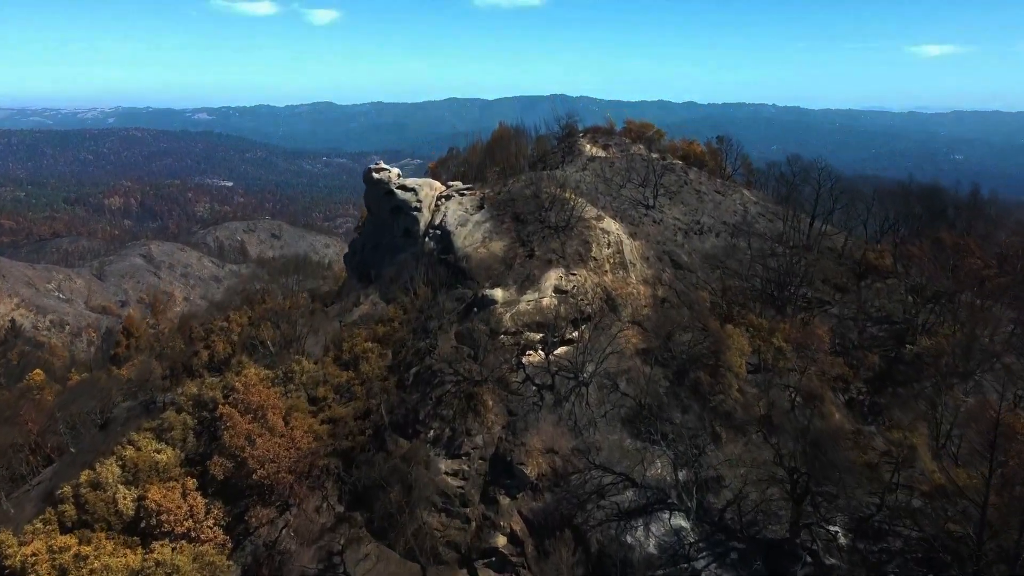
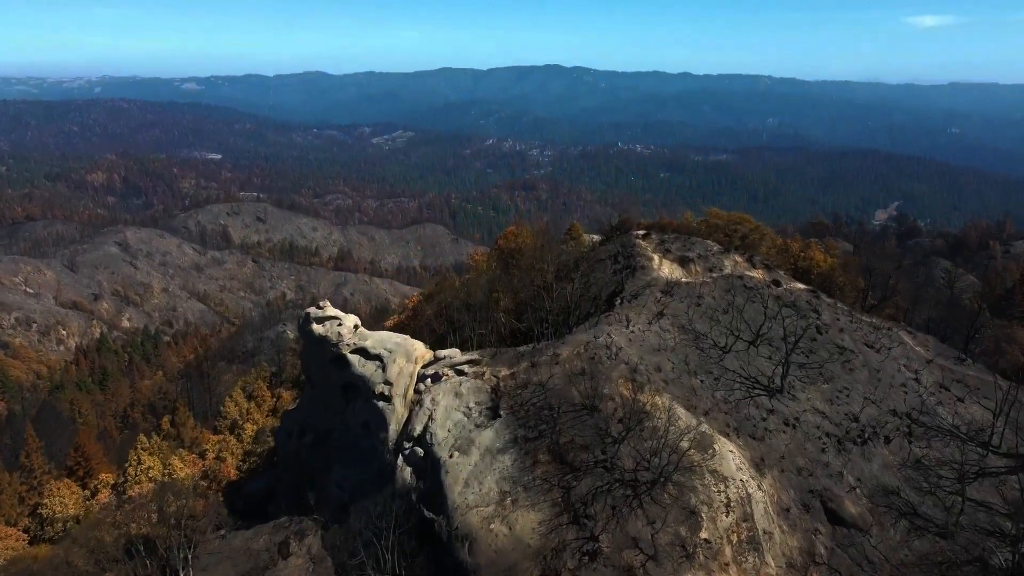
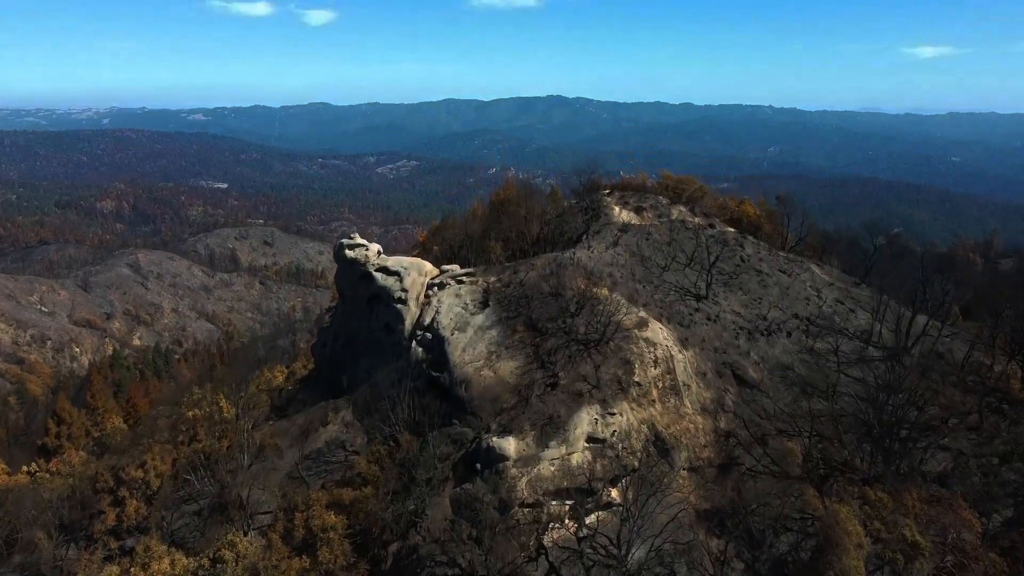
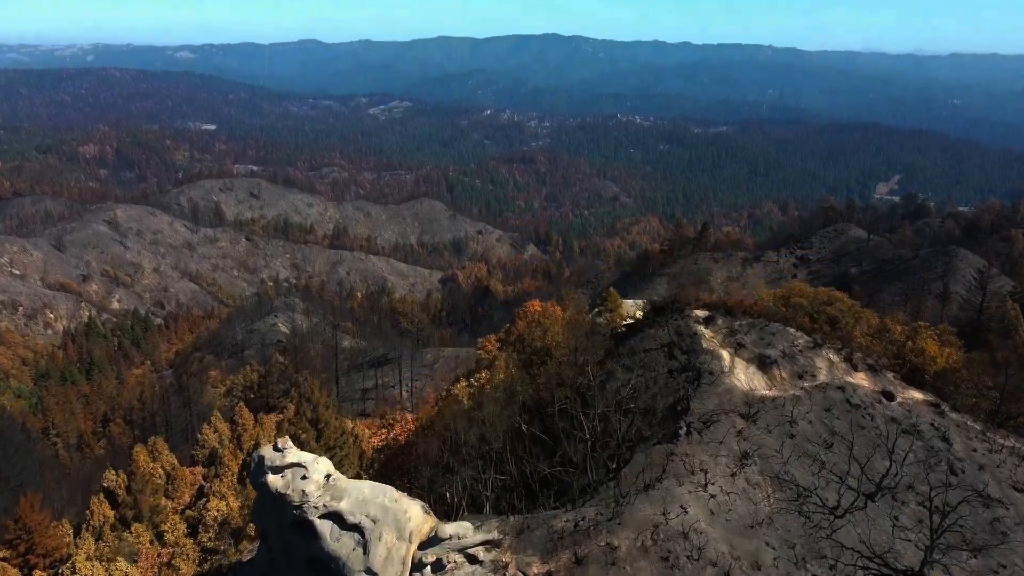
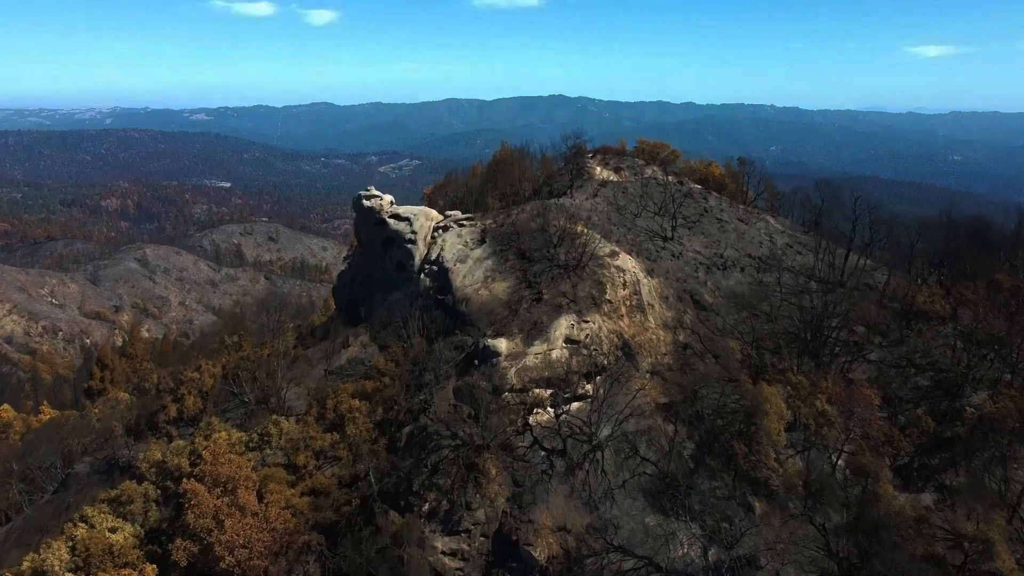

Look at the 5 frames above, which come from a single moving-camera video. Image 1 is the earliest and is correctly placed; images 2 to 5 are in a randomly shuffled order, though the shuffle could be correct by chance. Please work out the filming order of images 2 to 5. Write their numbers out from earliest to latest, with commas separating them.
5, 3, 2, 4
